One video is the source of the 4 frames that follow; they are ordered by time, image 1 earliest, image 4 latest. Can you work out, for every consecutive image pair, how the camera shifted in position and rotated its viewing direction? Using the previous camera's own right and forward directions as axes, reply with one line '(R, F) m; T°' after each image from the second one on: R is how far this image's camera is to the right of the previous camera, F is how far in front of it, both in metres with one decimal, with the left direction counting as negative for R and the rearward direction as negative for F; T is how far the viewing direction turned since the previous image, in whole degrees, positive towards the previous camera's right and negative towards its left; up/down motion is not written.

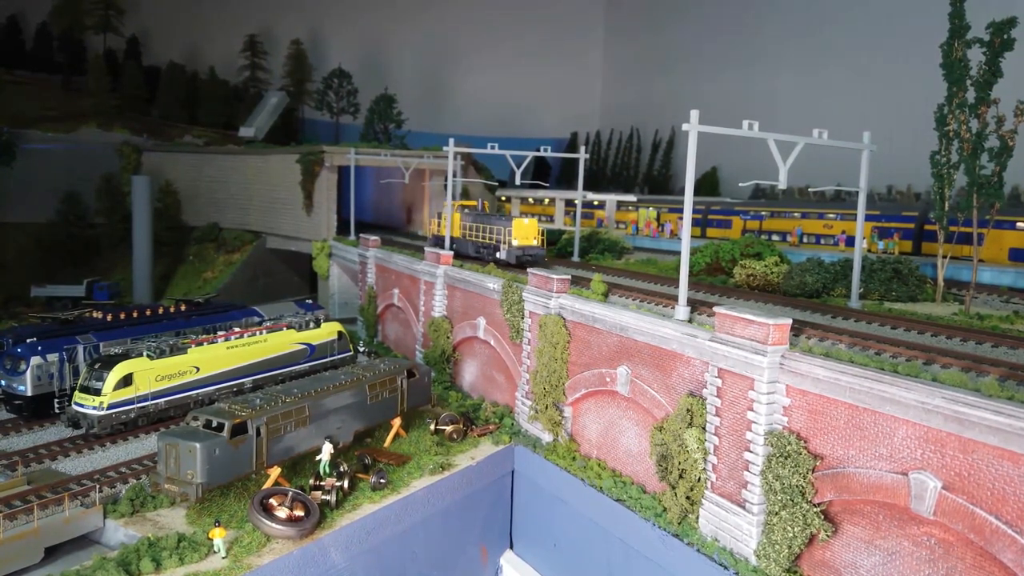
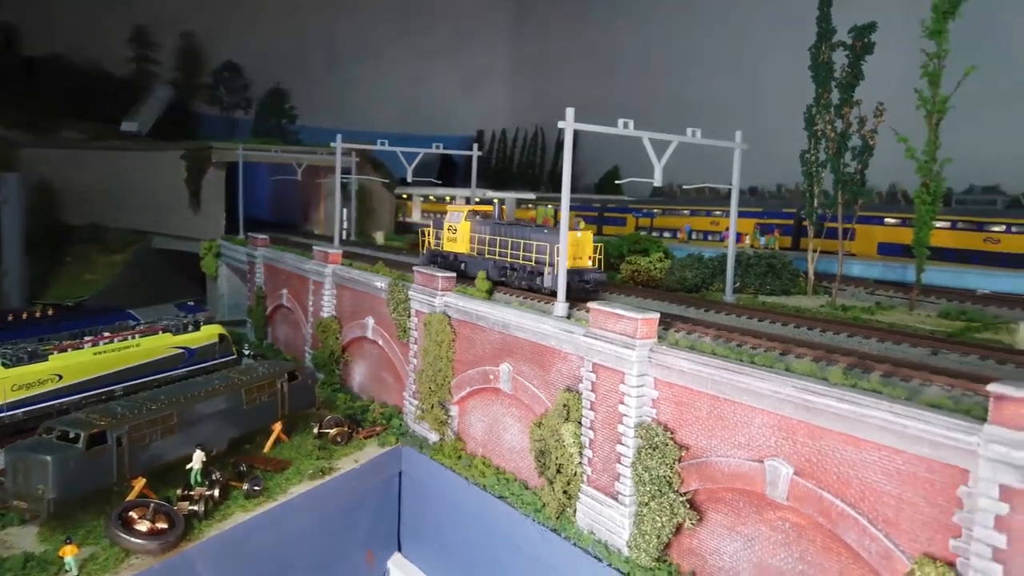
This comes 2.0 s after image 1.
(+0.6, +0.1) m; +6°
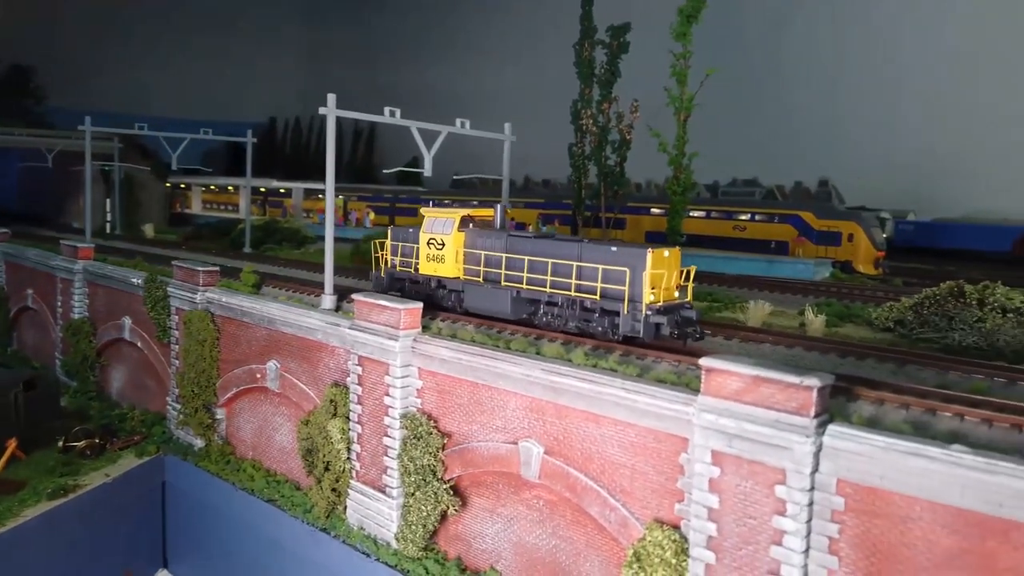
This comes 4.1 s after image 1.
(+0.6, 0.0) m; +14°
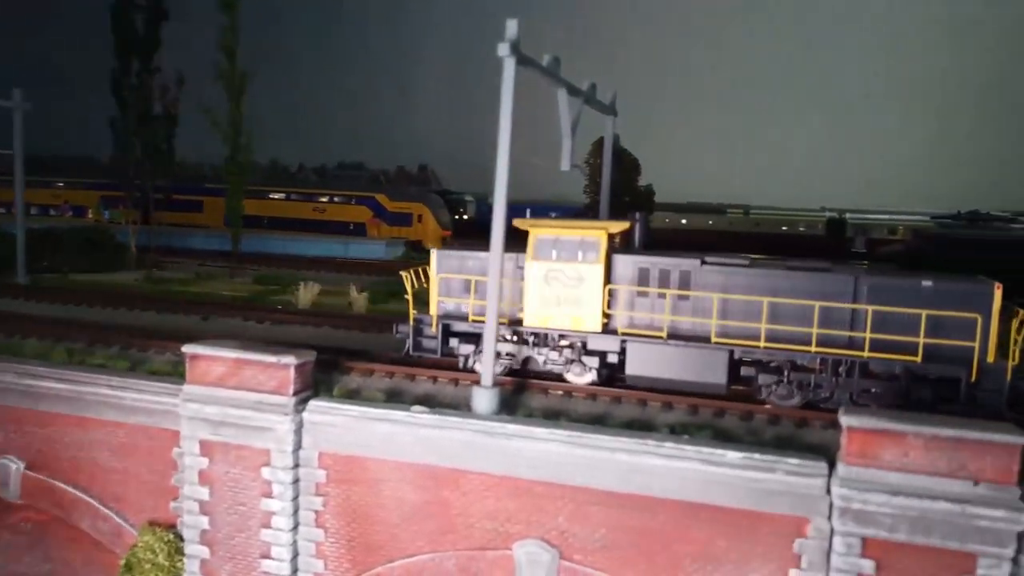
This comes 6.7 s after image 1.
(+1.4, -0.1) m; +26°
